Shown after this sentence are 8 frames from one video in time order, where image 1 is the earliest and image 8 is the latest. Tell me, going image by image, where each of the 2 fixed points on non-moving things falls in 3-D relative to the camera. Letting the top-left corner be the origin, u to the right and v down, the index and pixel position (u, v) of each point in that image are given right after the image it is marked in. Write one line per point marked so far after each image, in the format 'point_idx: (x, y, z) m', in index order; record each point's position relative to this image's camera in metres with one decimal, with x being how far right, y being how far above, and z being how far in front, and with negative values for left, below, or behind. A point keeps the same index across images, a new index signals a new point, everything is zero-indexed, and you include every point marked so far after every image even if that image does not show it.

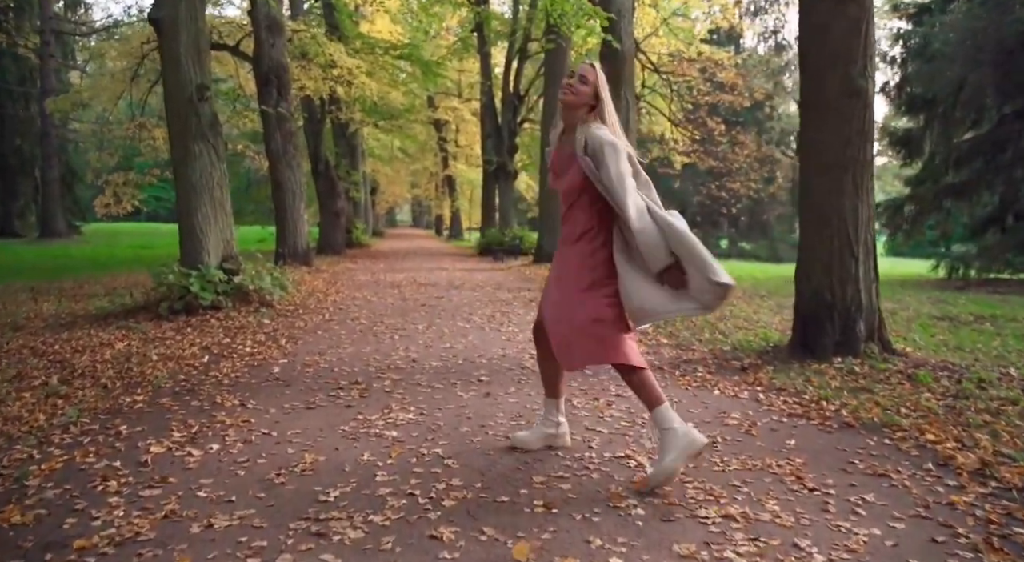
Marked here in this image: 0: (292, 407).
0: (-1.6, -0.9, +5.6) m
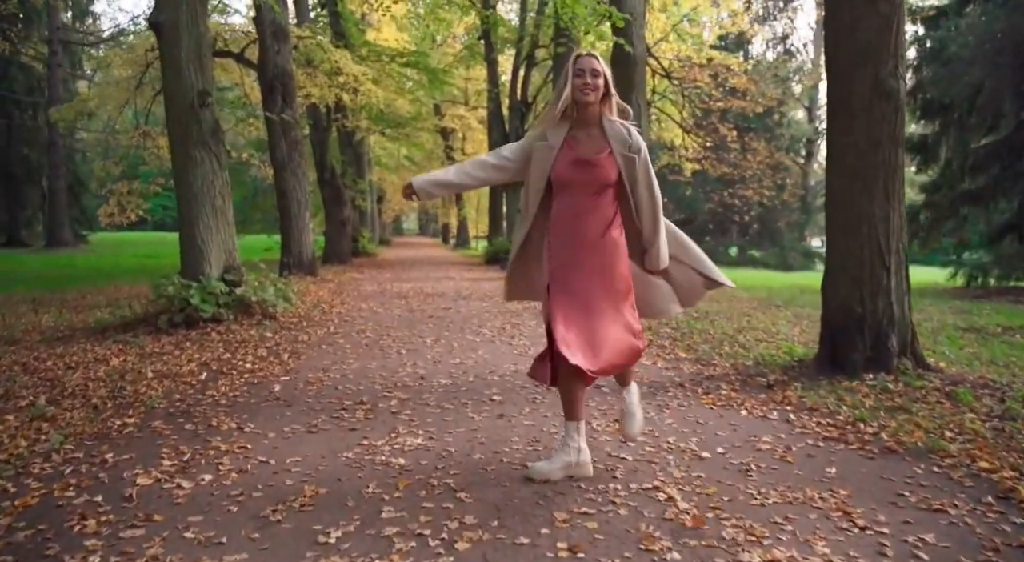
0: (-1.5, -1.0, +5.3) m
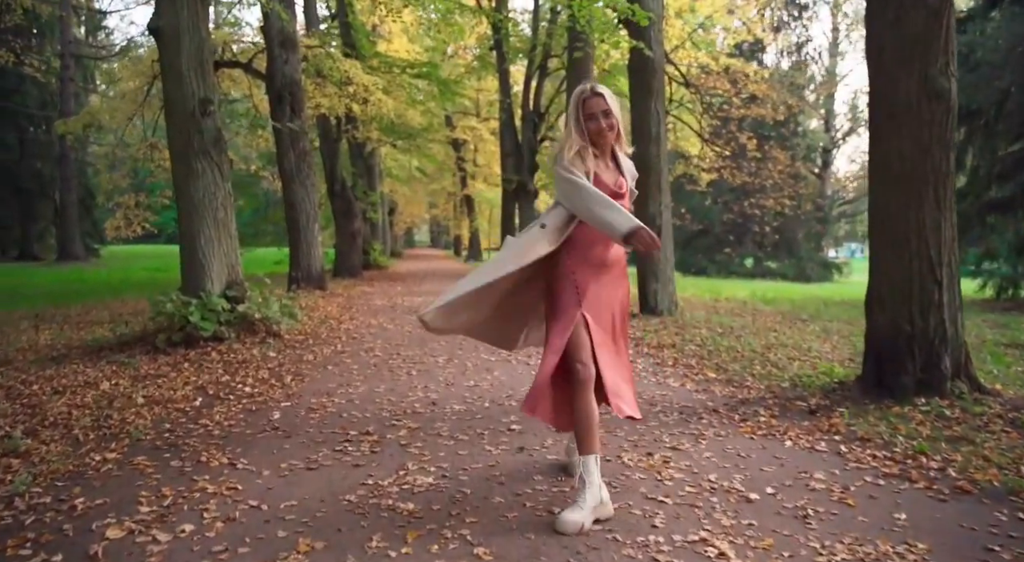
0: (-1.3, -1.1, +4.7) m
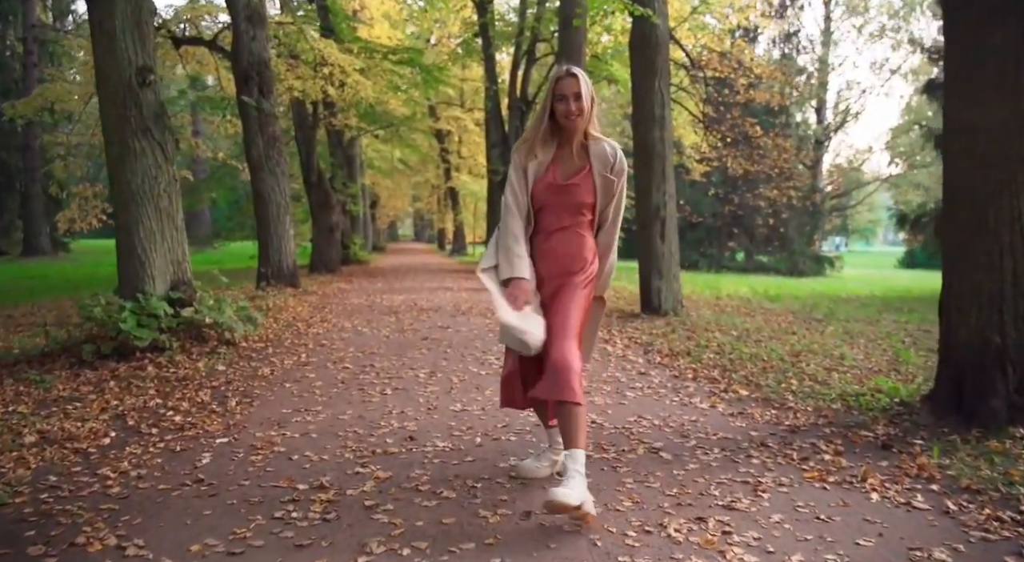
0: (-1.3, -1.1, +3.4) m
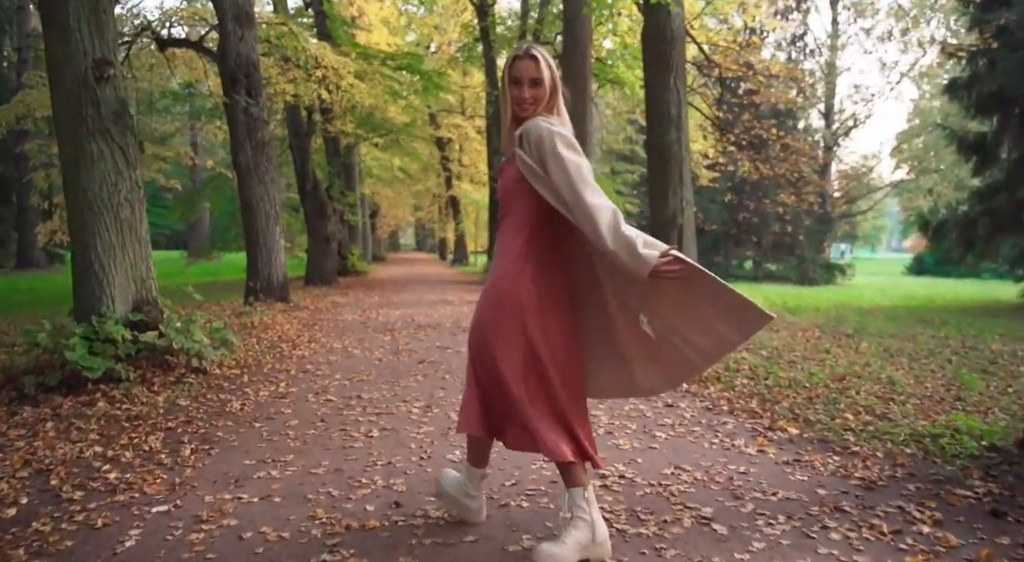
0: (-1.2, -1.3, +2.3) m
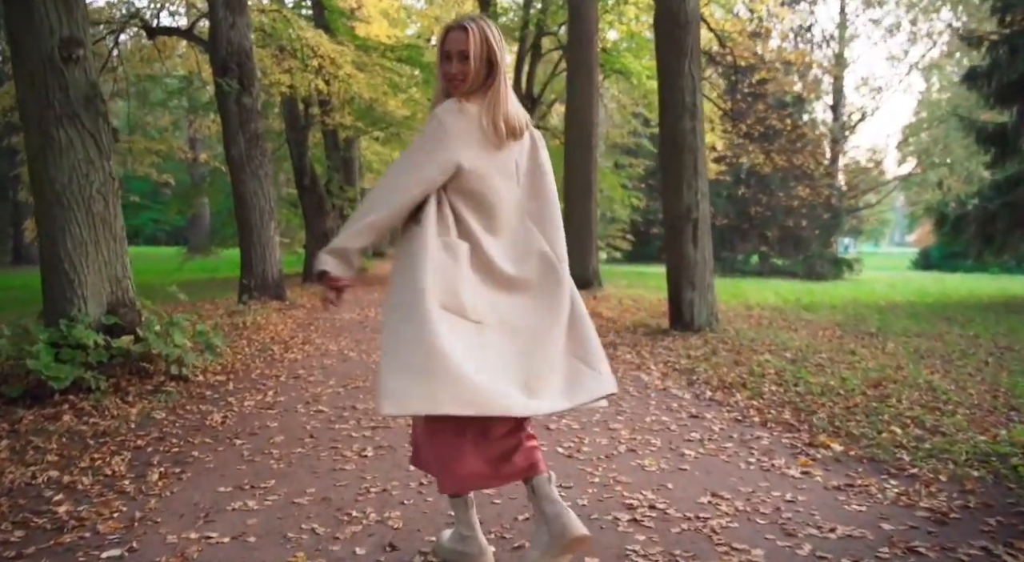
0: (-1.2, -1.3, +1.7) m
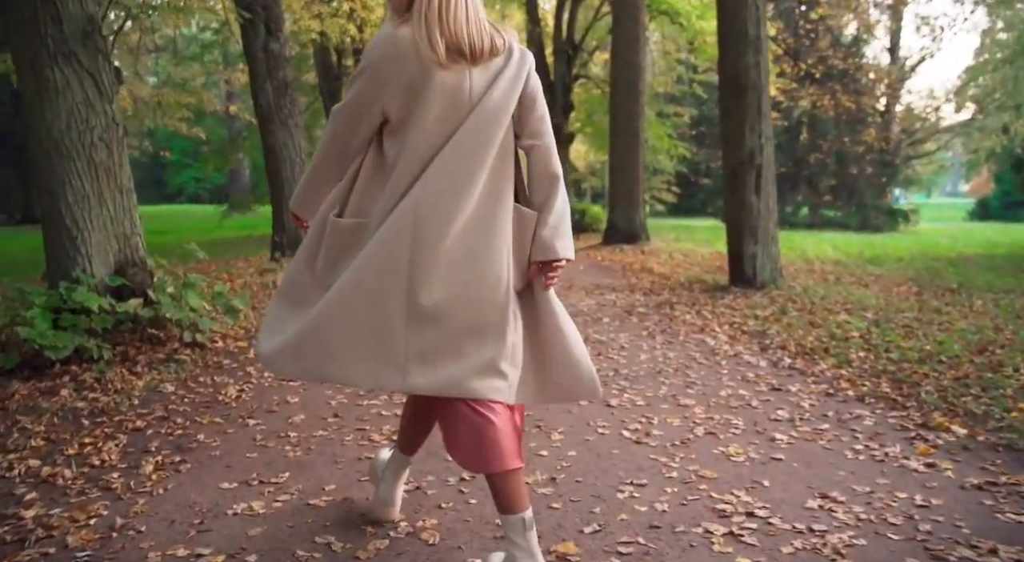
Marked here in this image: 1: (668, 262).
0: (-1.0, -1.2, +1.0) m
1: (+2.9, +0.3, +14.8) m
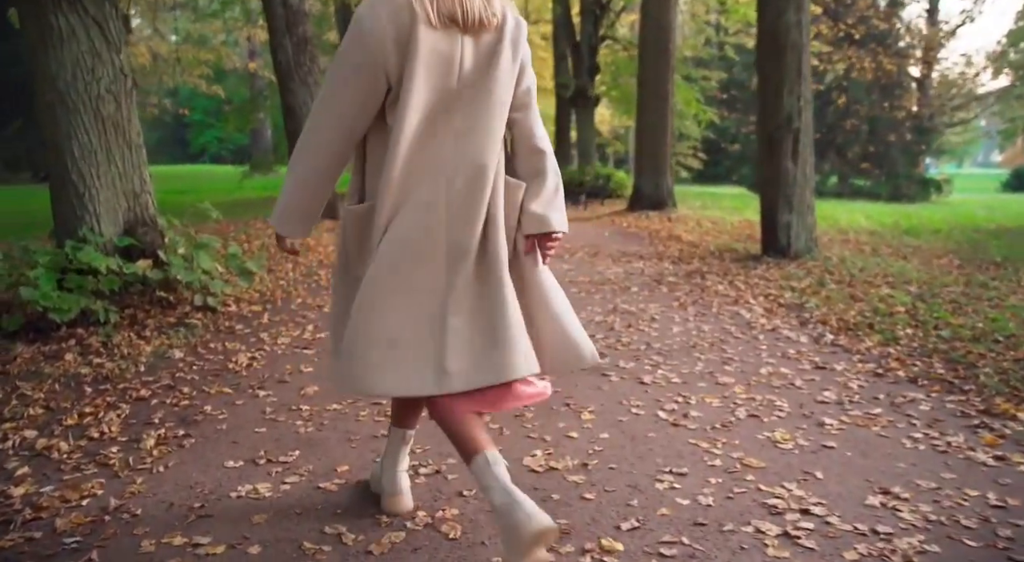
0: (-1.0, -1.2, +0.7) m
1: (+3.3, +0.9, +14.4) m
